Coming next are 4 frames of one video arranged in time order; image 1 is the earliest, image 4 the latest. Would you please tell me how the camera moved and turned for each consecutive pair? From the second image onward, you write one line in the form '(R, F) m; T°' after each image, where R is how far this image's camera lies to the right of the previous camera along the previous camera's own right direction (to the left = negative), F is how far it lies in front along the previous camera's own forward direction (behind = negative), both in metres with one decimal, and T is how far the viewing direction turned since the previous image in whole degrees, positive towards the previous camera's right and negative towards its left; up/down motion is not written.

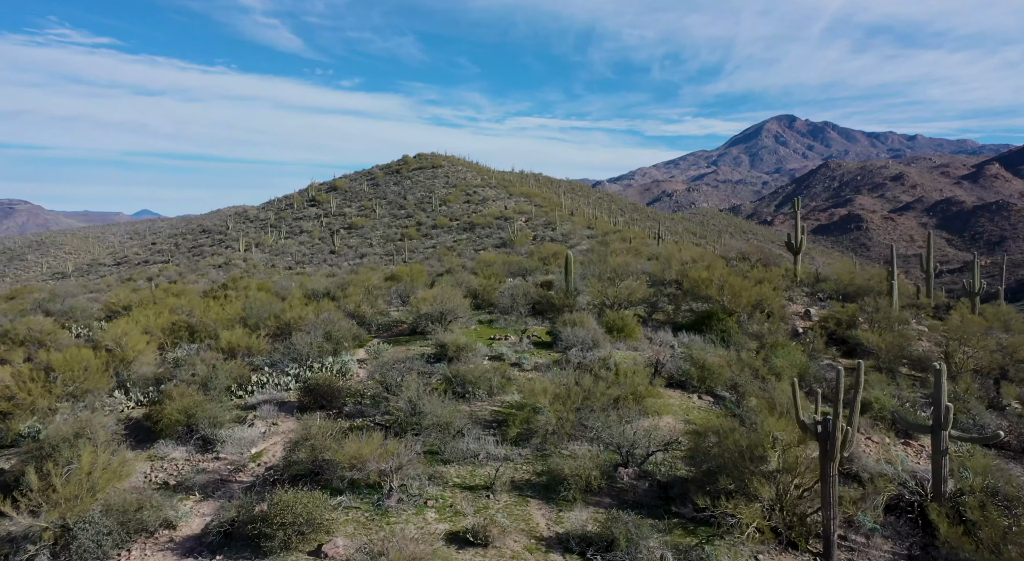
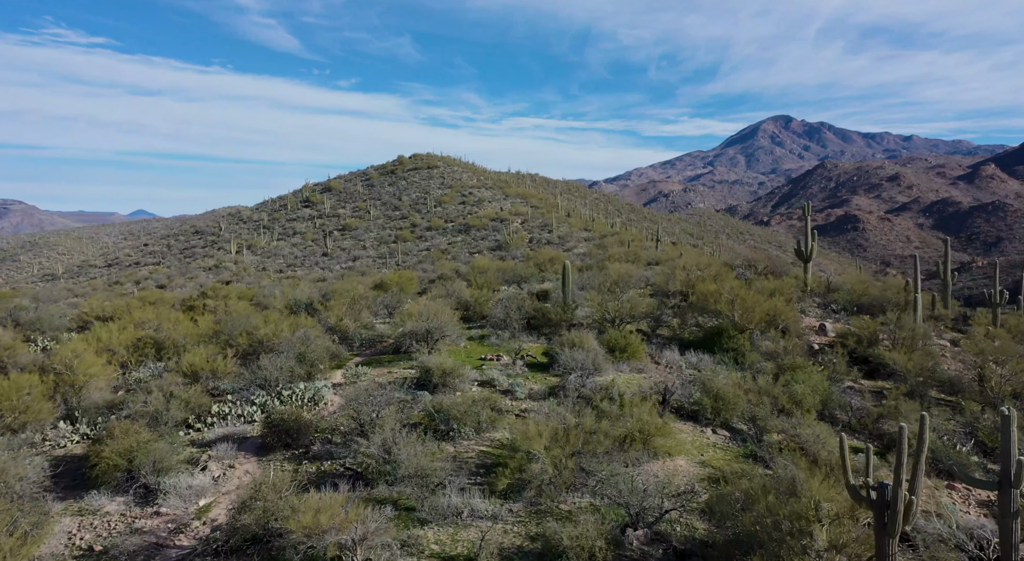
(+0.1, +1.2) m; 0°
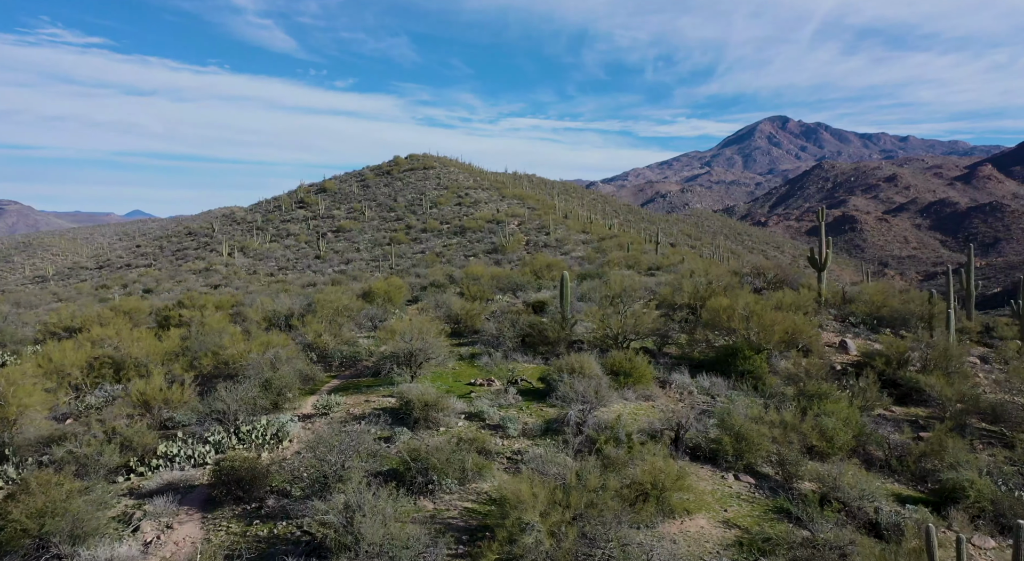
(+0.1, +1.3) m; 0°
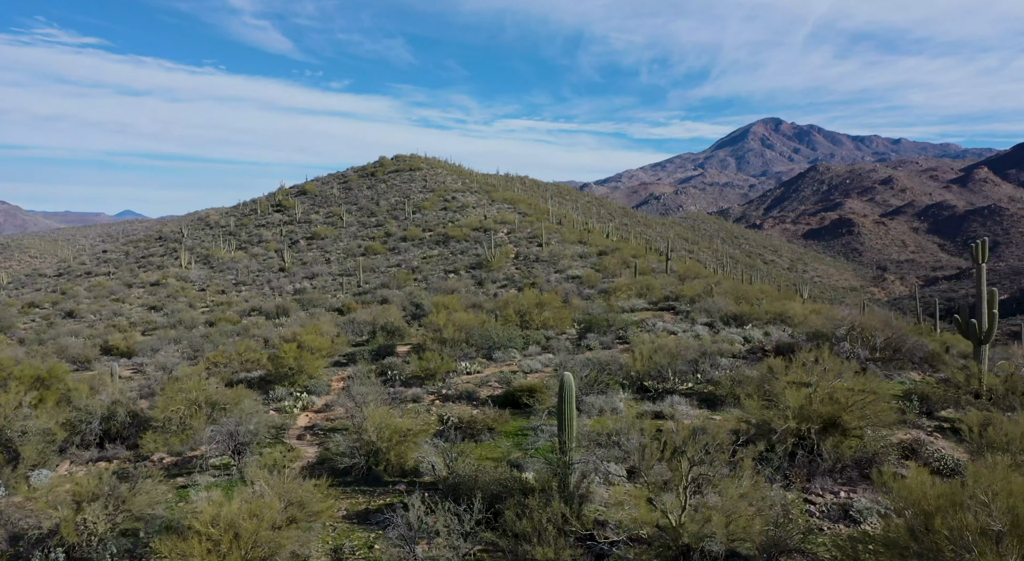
(+0.5, +7.2) m; +1°
